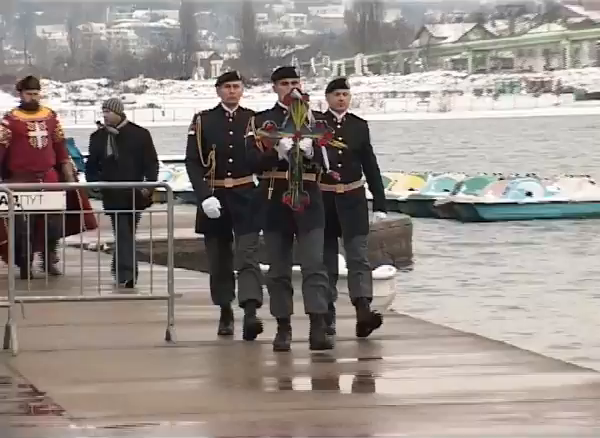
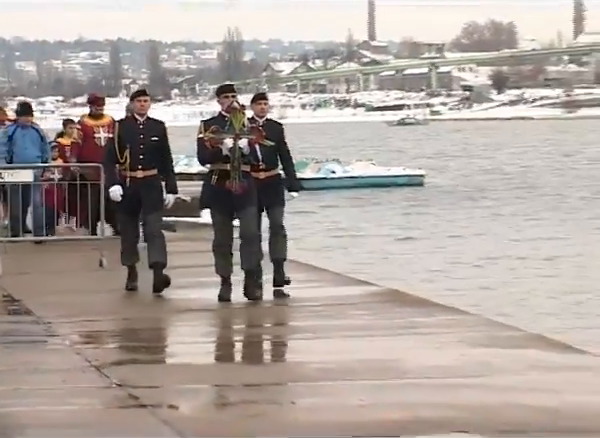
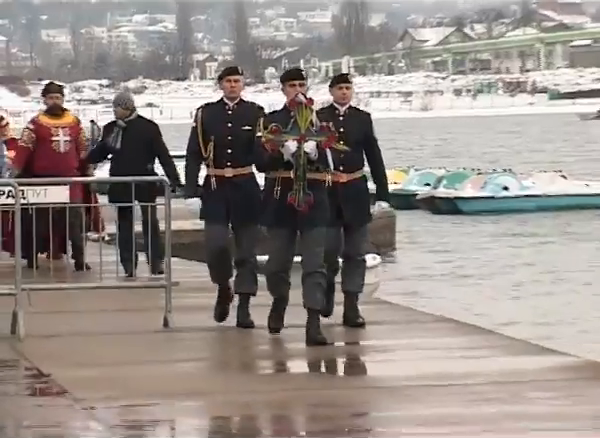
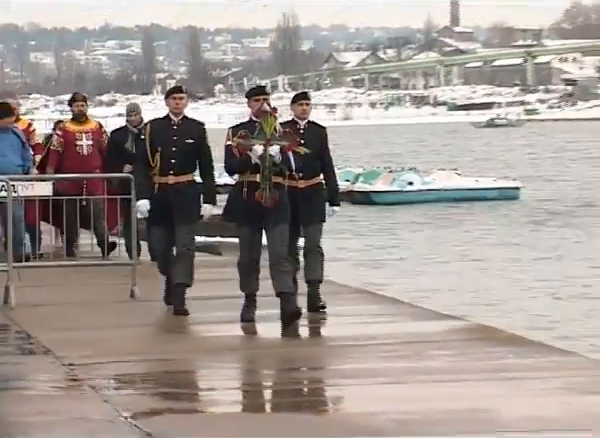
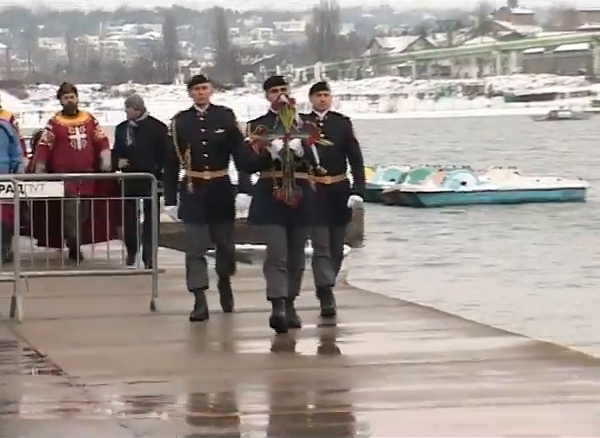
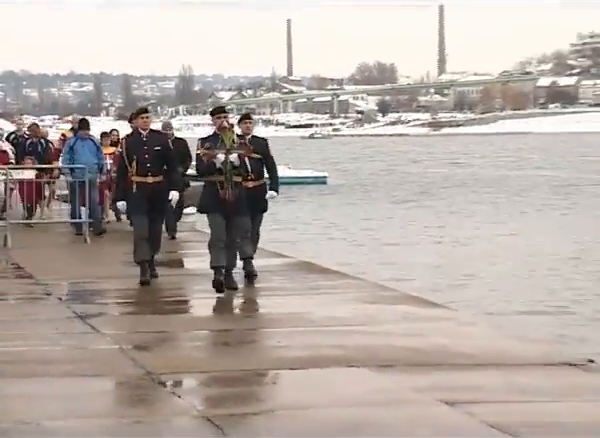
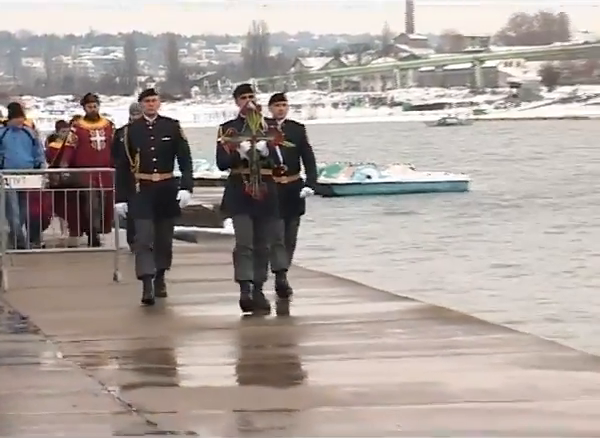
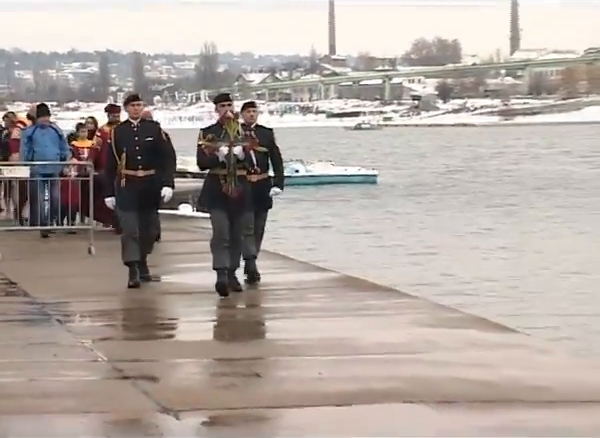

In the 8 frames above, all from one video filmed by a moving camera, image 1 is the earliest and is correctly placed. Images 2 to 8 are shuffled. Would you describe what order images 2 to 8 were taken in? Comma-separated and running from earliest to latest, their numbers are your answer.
3, 5, 4, 7, 2, 8, 6
